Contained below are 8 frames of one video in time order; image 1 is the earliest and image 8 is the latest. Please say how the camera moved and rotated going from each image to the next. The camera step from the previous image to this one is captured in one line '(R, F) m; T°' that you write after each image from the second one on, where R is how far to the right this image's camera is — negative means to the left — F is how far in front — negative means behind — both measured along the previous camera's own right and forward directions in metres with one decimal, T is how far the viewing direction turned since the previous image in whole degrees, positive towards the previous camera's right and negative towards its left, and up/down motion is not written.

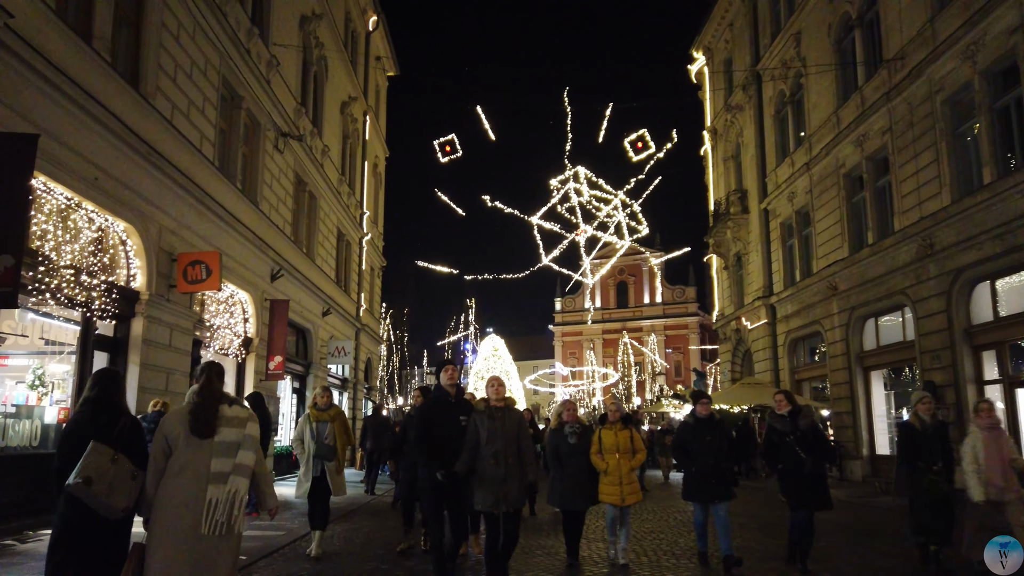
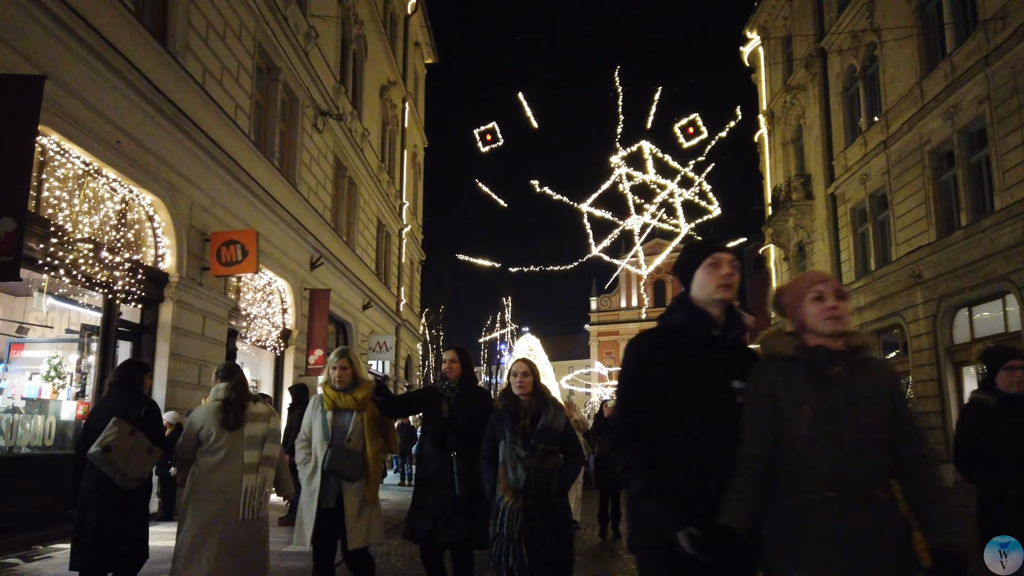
(-0.5, +1.4) m; -2°
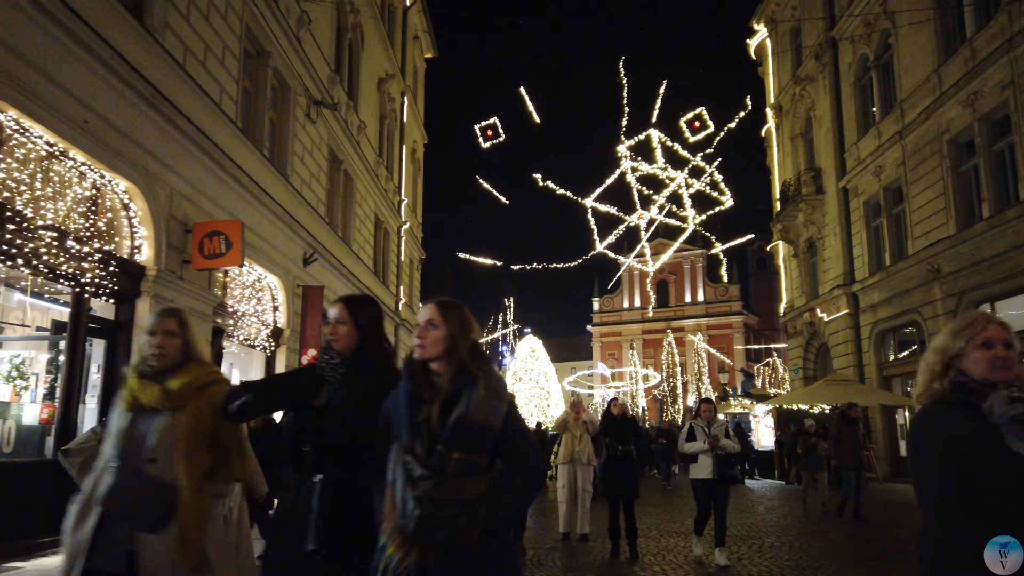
(0.0, +0.7) m; 0°
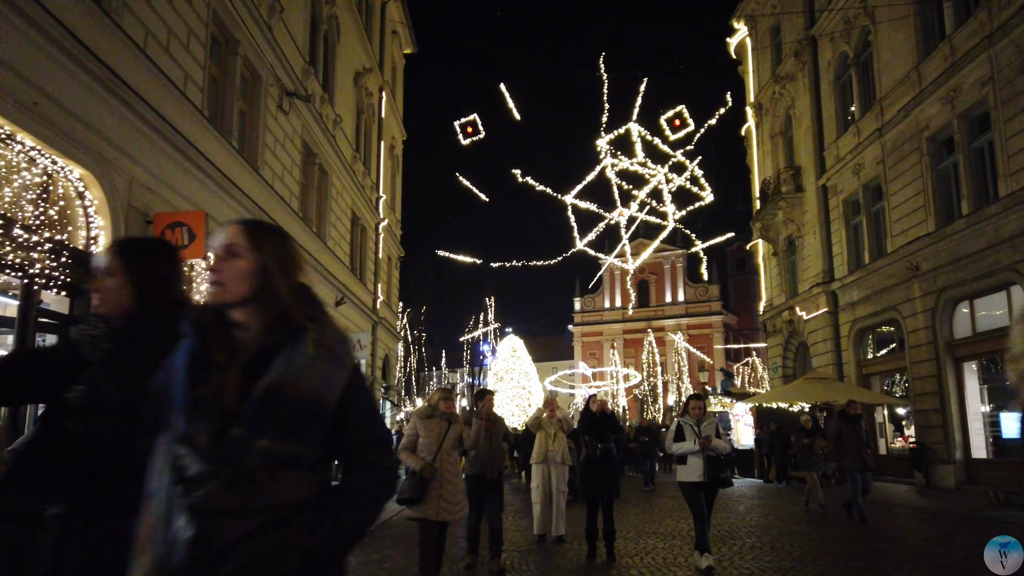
(+0.1, +0.3) m; +1°
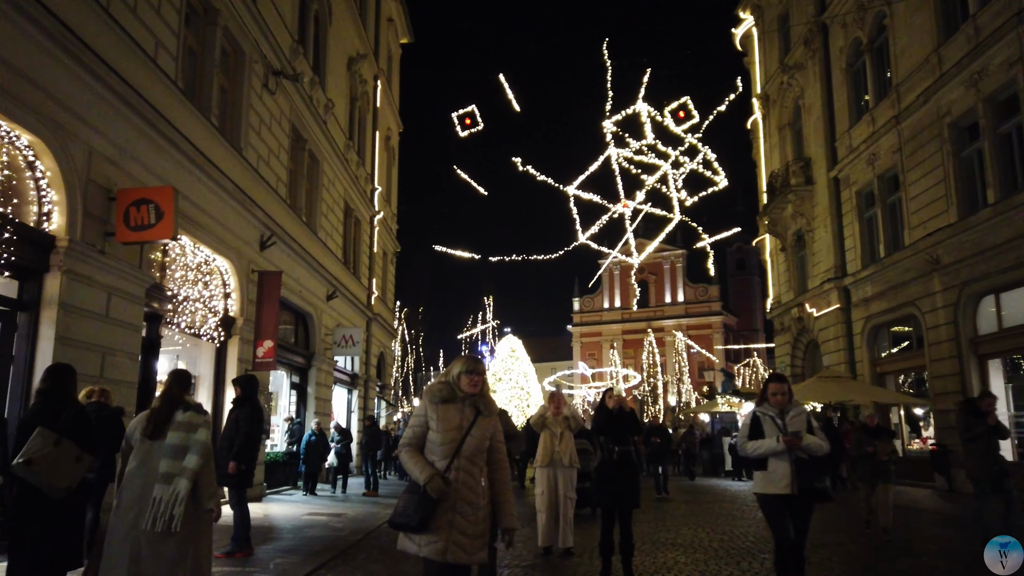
(0.0, +0.9) m; 0°
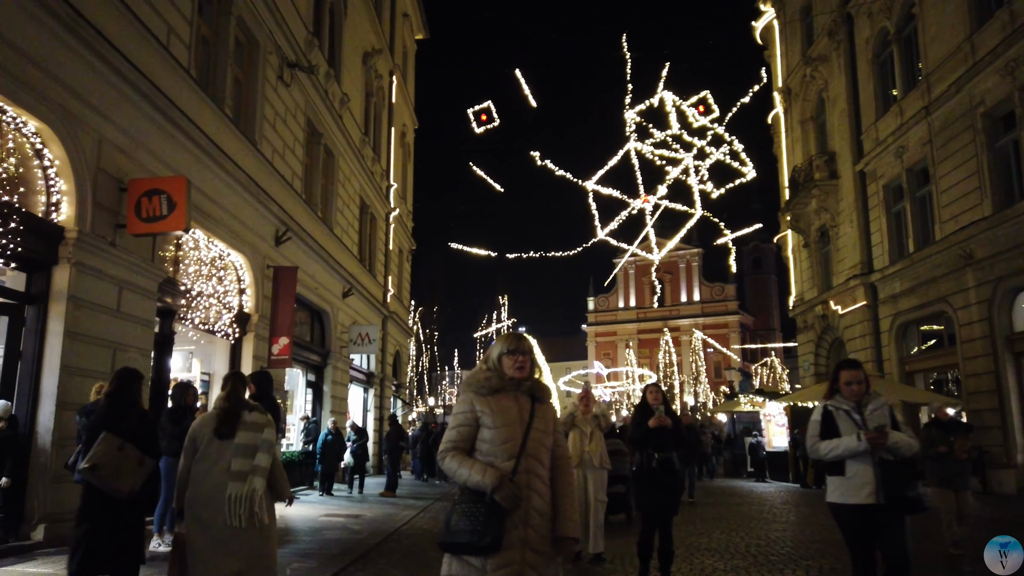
(-0.1, +0.4) m; -1°
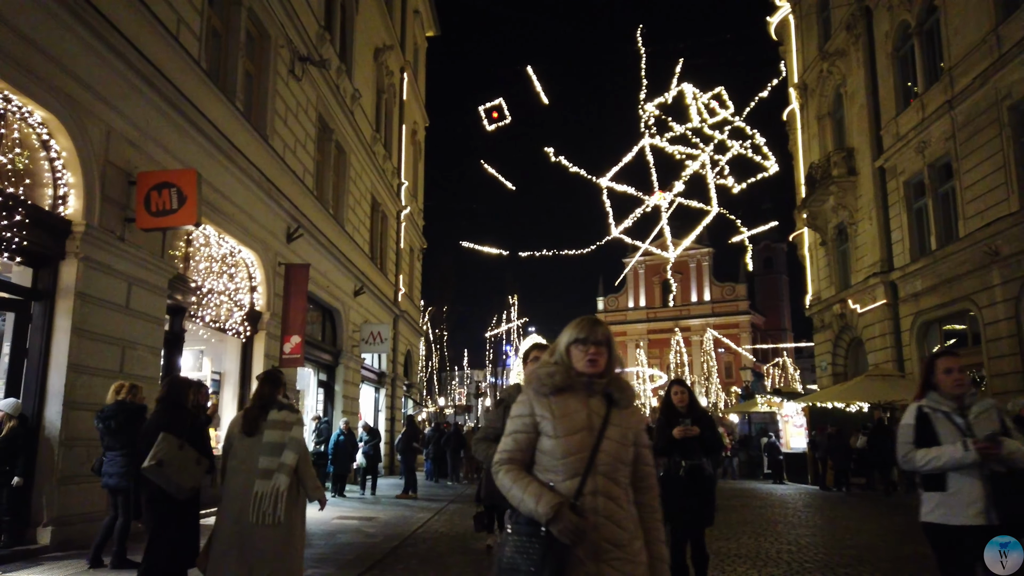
(-0.1, +0.3) m; -1°
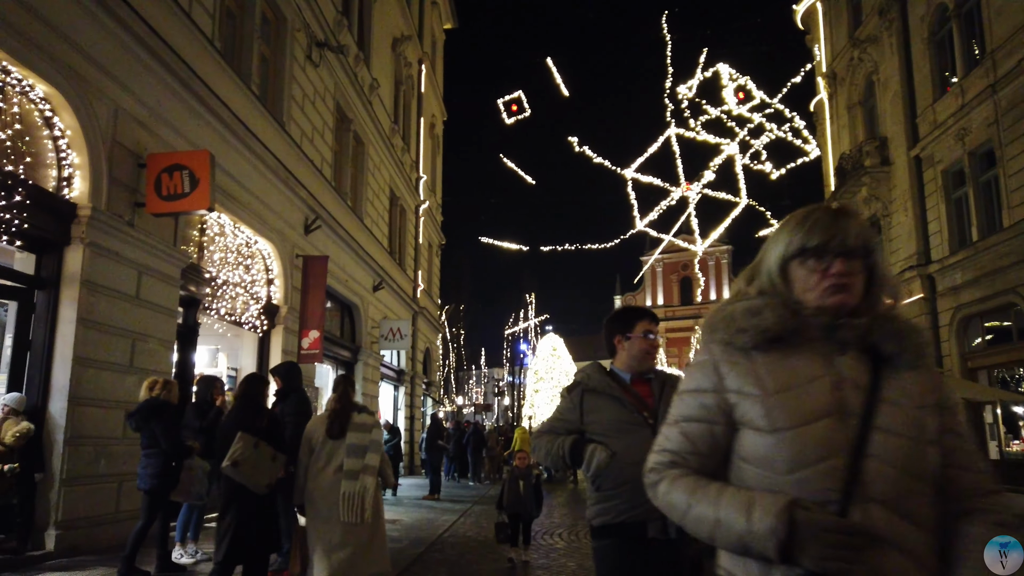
(-0.2, +0.6) m; -1°
